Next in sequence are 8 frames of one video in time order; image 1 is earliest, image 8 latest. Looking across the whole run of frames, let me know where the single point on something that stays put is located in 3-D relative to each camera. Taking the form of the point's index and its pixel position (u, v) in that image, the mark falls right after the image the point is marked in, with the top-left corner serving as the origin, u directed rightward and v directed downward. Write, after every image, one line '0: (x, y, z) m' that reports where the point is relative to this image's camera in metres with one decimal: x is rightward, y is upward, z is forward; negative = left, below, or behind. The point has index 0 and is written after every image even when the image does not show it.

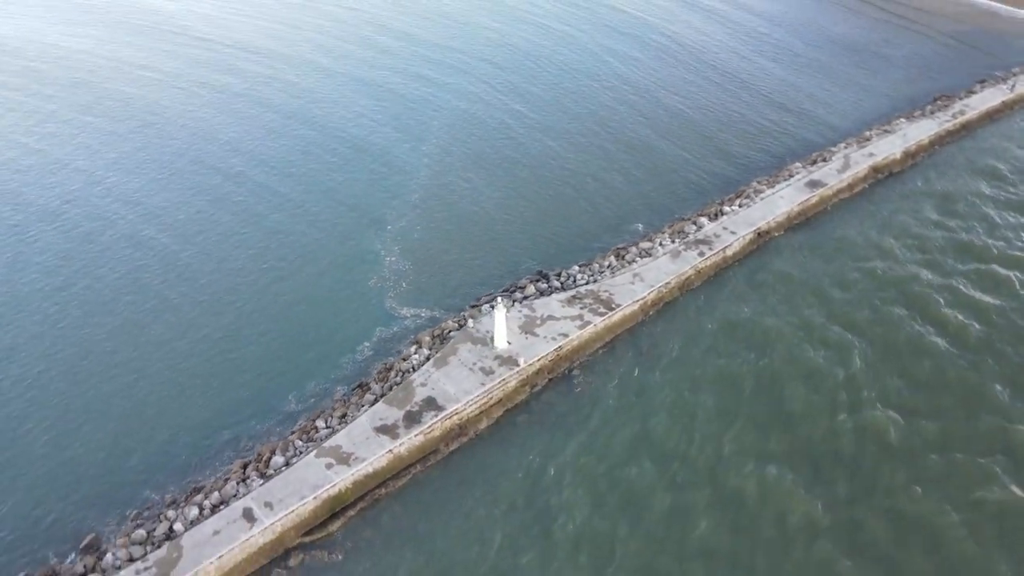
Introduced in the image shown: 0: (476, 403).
0: (-1.0, -3.0, +19.4) m
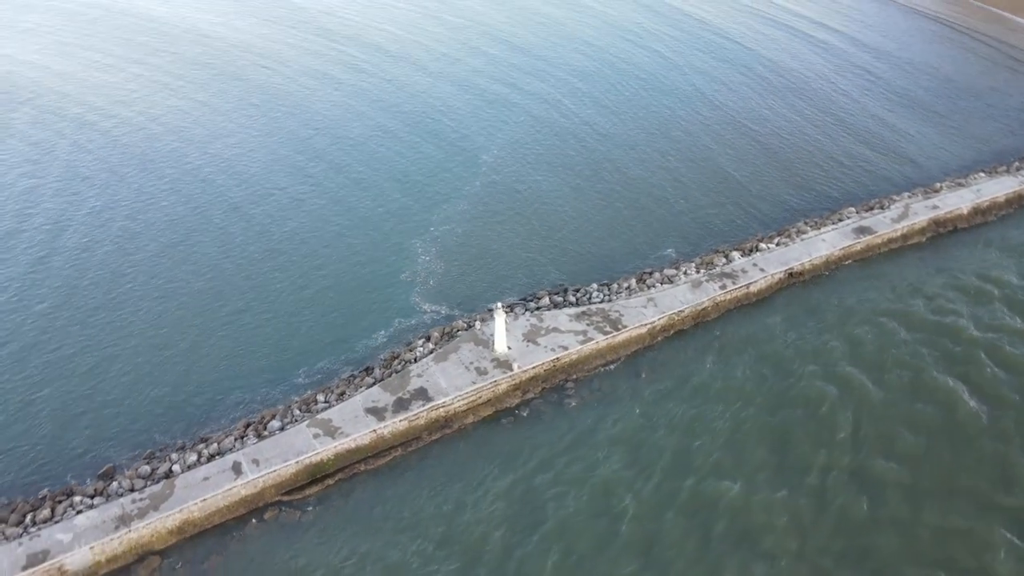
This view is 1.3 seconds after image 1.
0: (-1.3, -3.0, +20.6) m
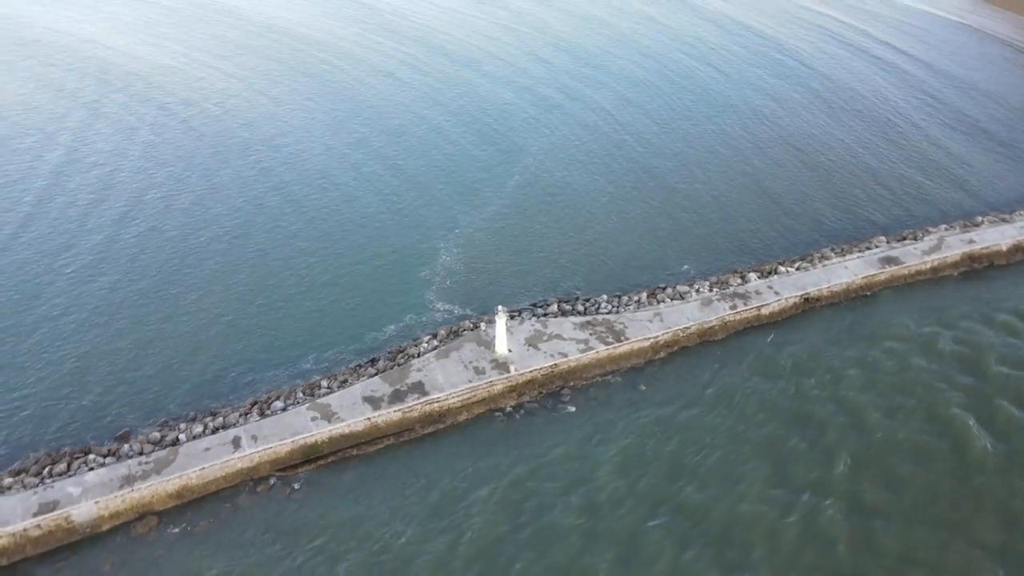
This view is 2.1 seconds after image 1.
0: (-1.5, -3.1, +21.3) m
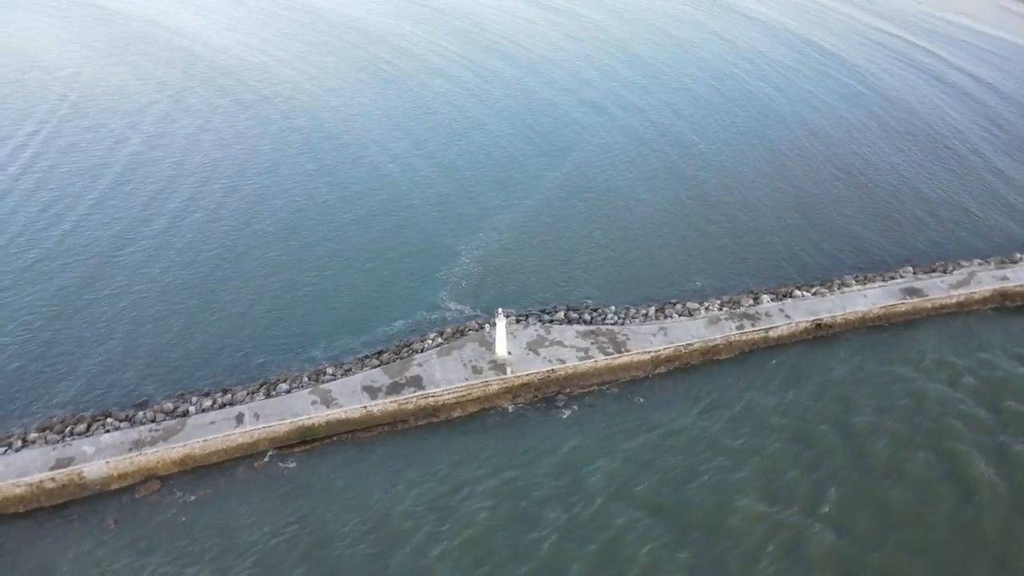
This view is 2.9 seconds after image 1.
0: (-1.7, -3.1, +22.1) m
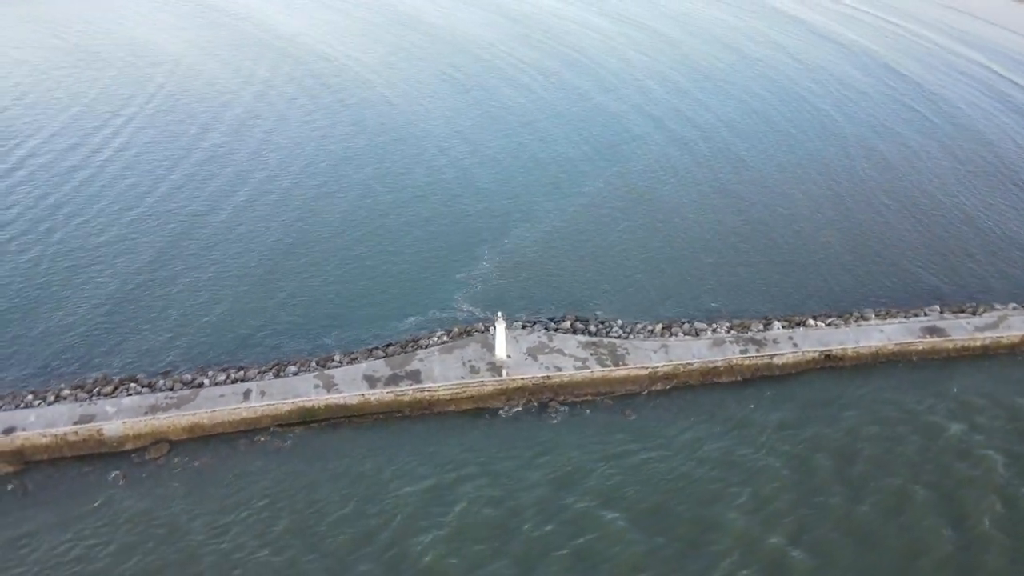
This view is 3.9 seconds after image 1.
0: (-1.9, -3.1, +22.9) m
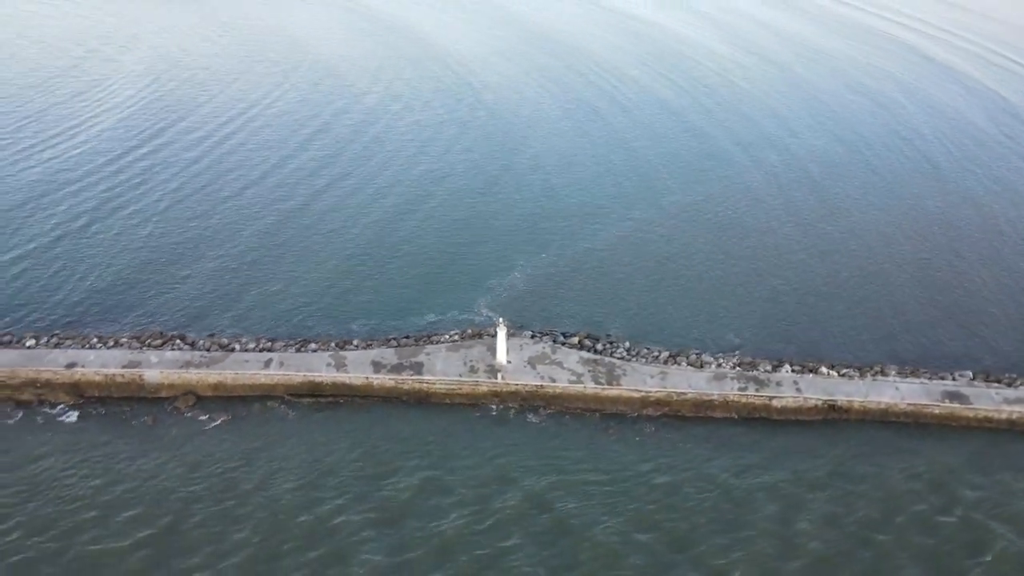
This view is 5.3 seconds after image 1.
0: (-2.1, -3.2, +24.5) m
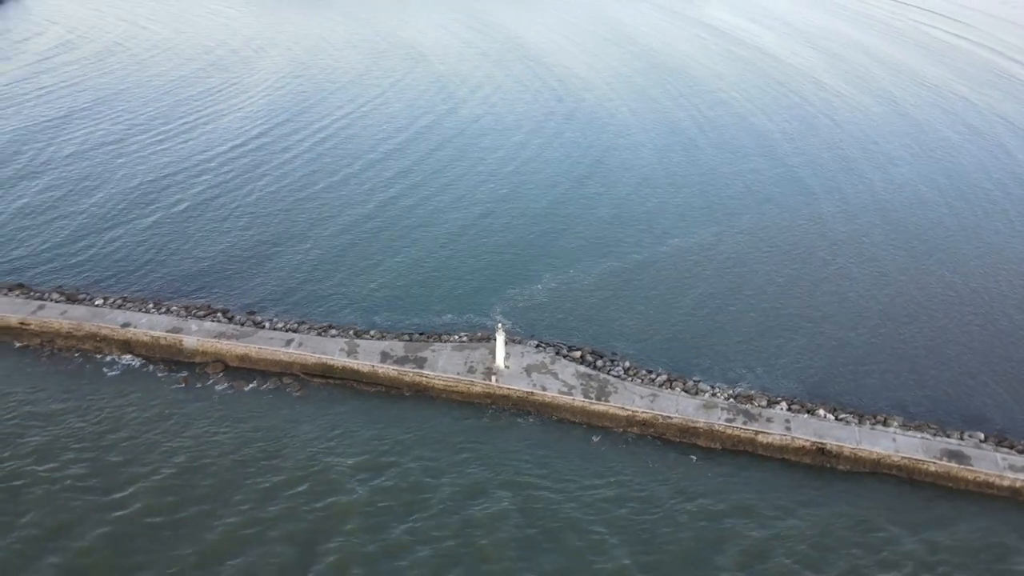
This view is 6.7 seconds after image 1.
0: (-2.3, -3.2, +25.9) m
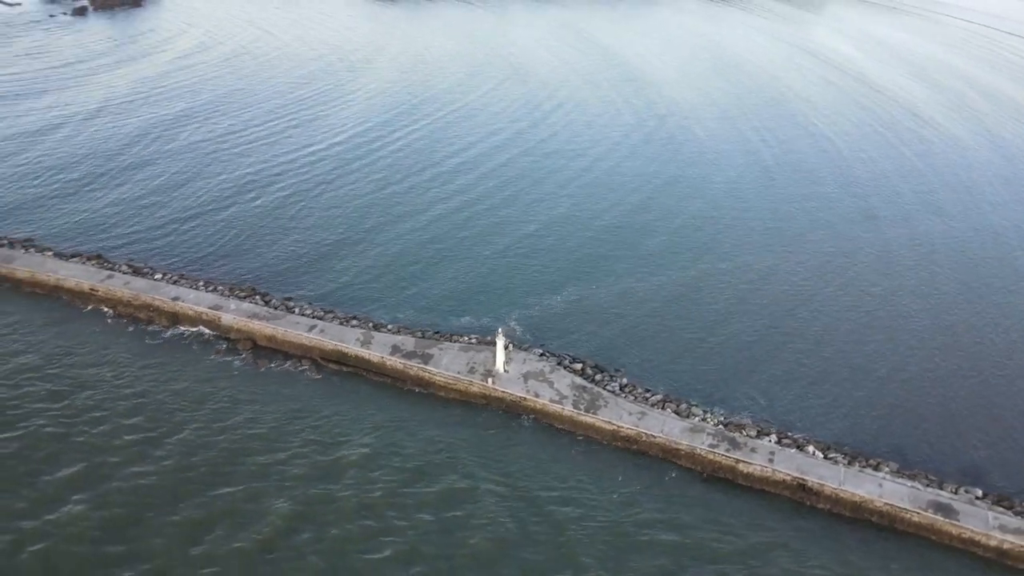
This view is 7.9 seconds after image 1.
0: (-2.4, -3.3, +27.2) m
